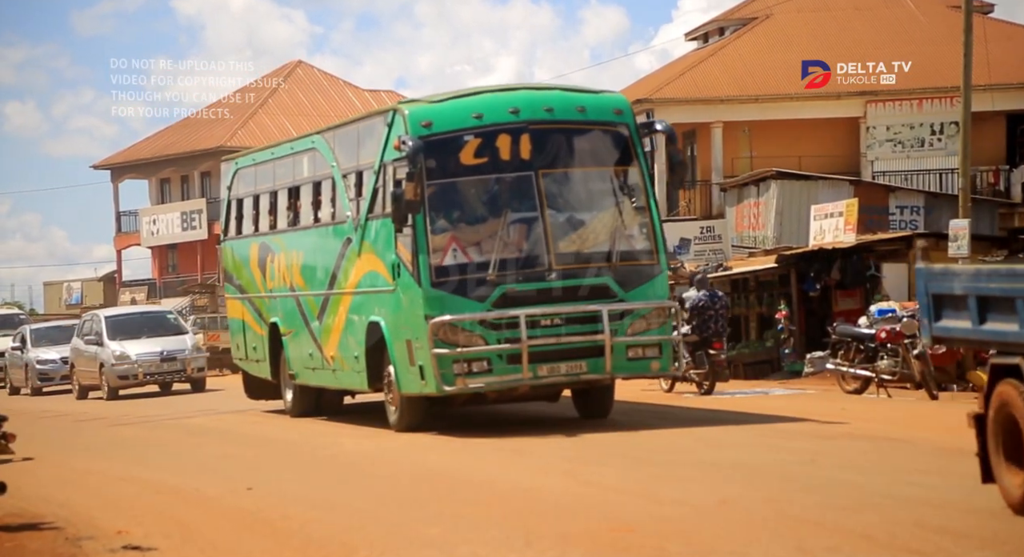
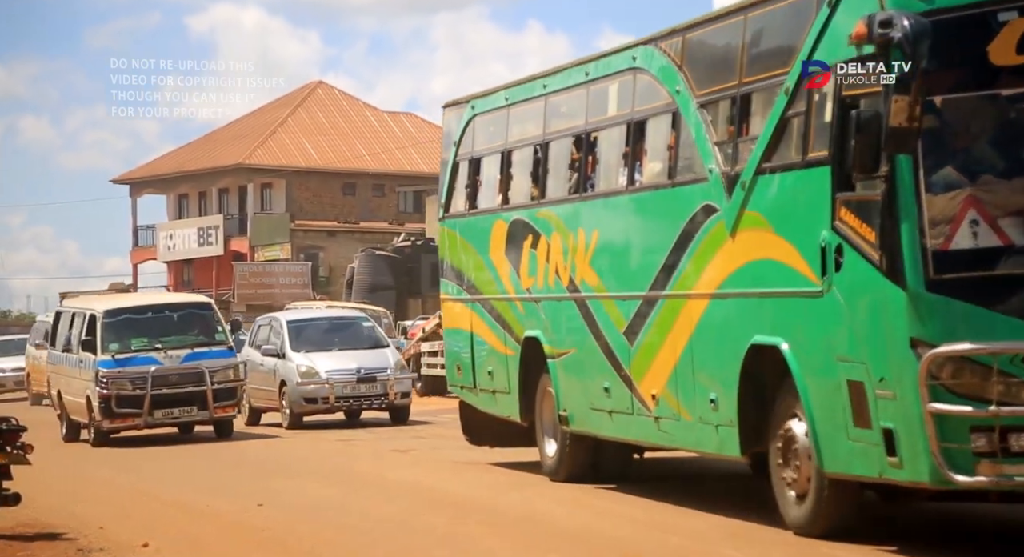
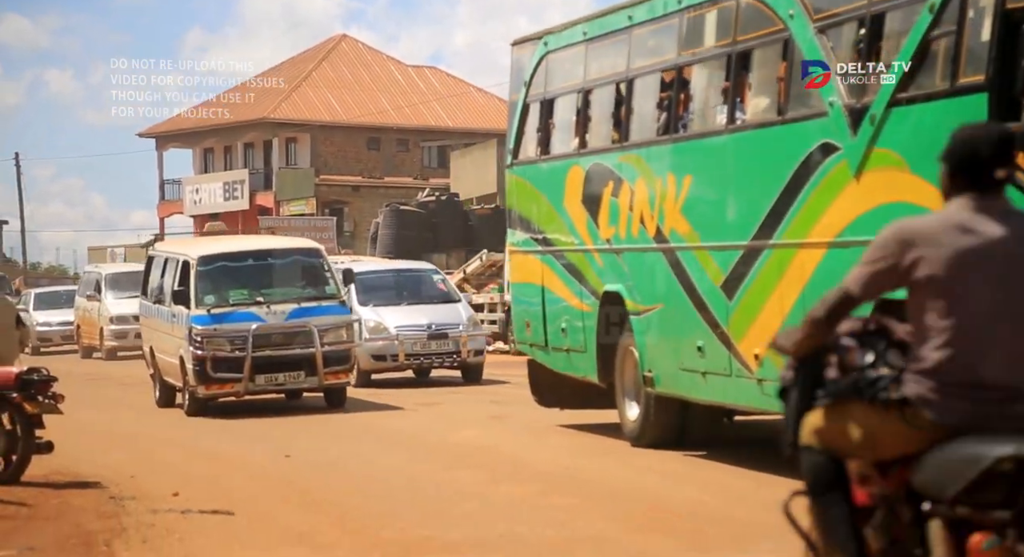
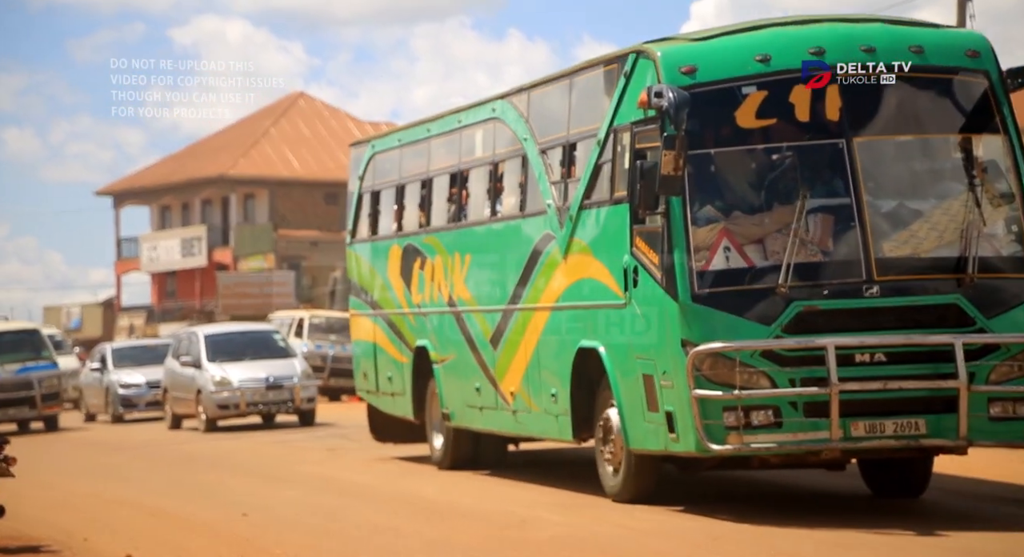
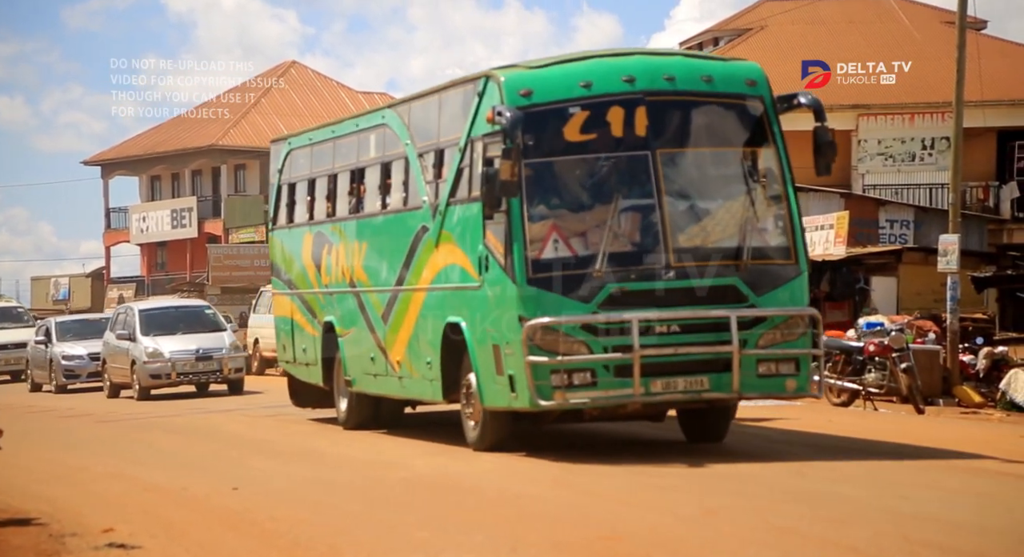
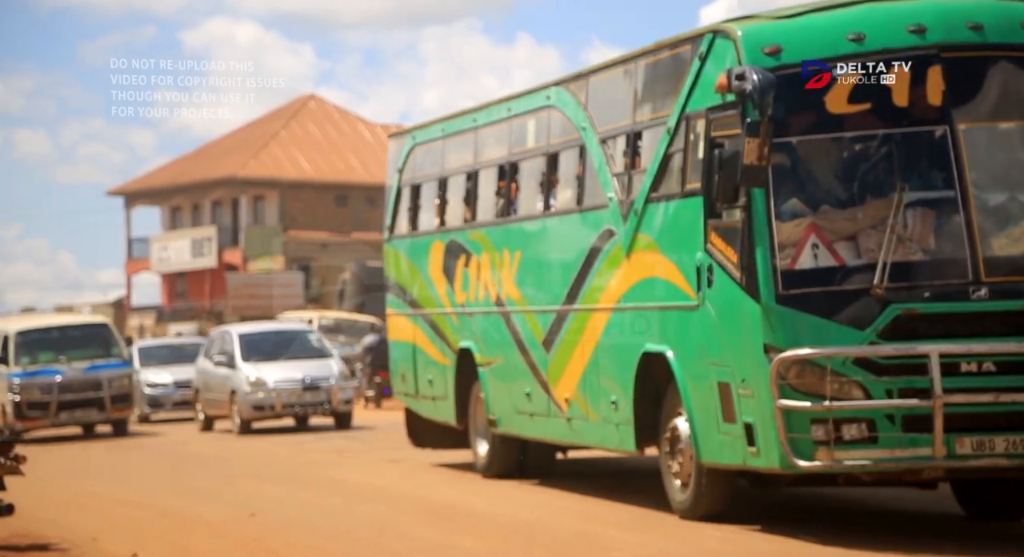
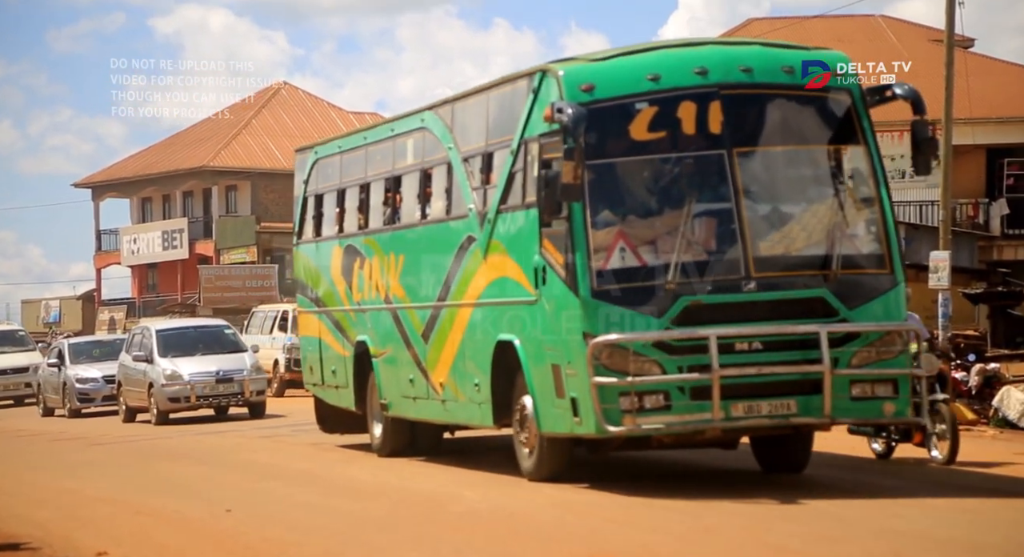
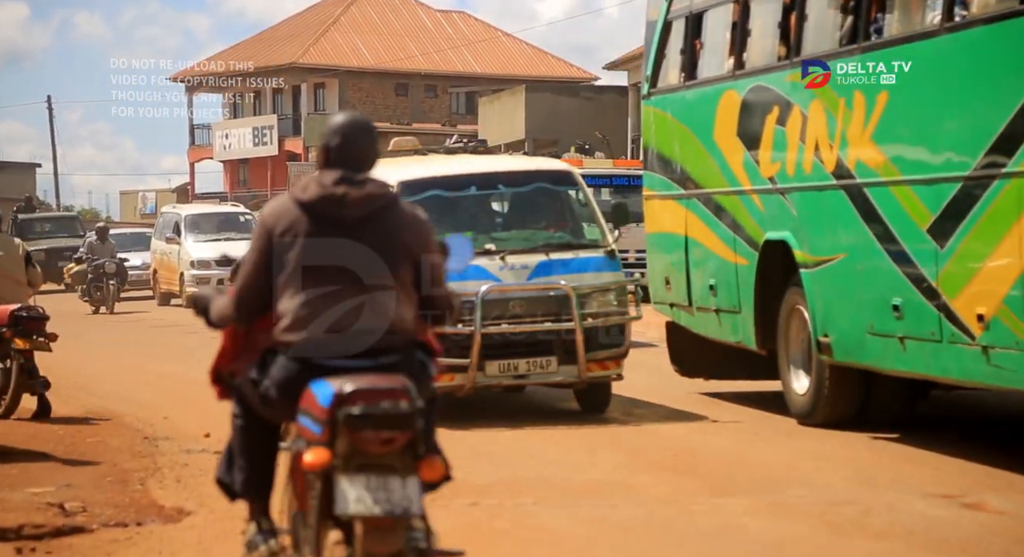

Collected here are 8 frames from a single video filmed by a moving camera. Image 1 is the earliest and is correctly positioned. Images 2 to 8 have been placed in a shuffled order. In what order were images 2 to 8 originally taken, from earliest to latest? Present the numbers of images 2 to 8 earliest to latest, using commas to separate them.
5, 7, 4, 6, 2, 3, 8
